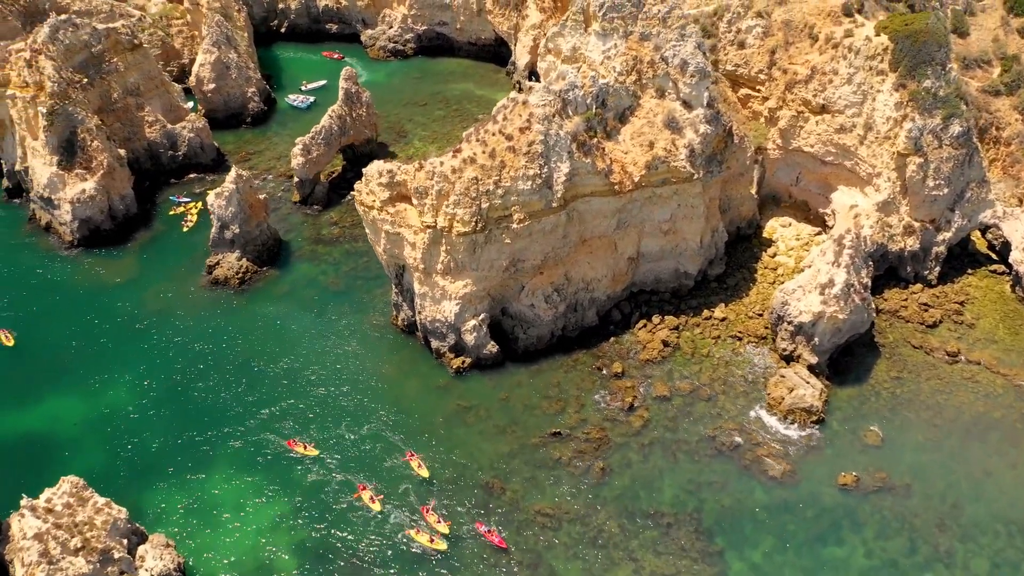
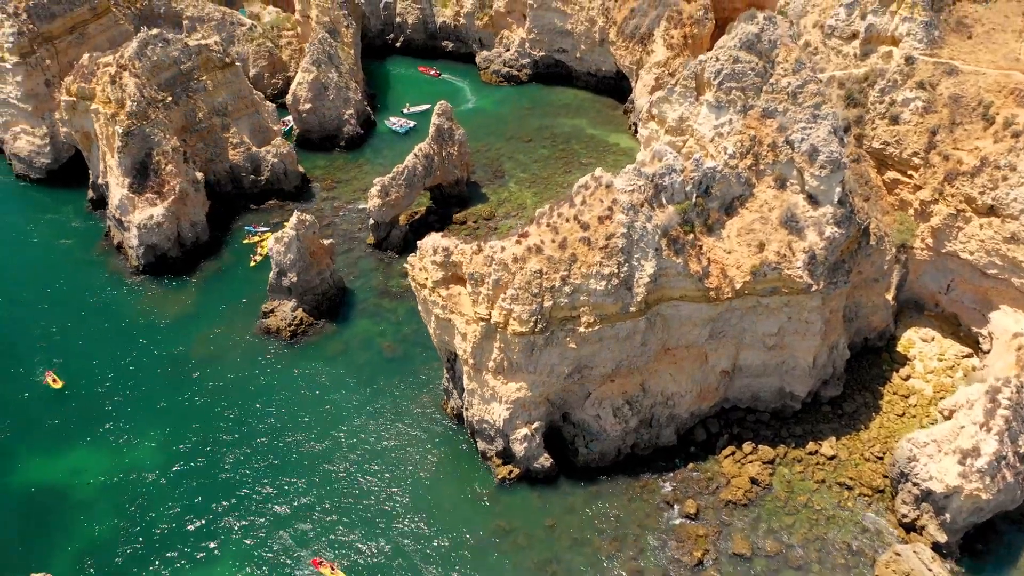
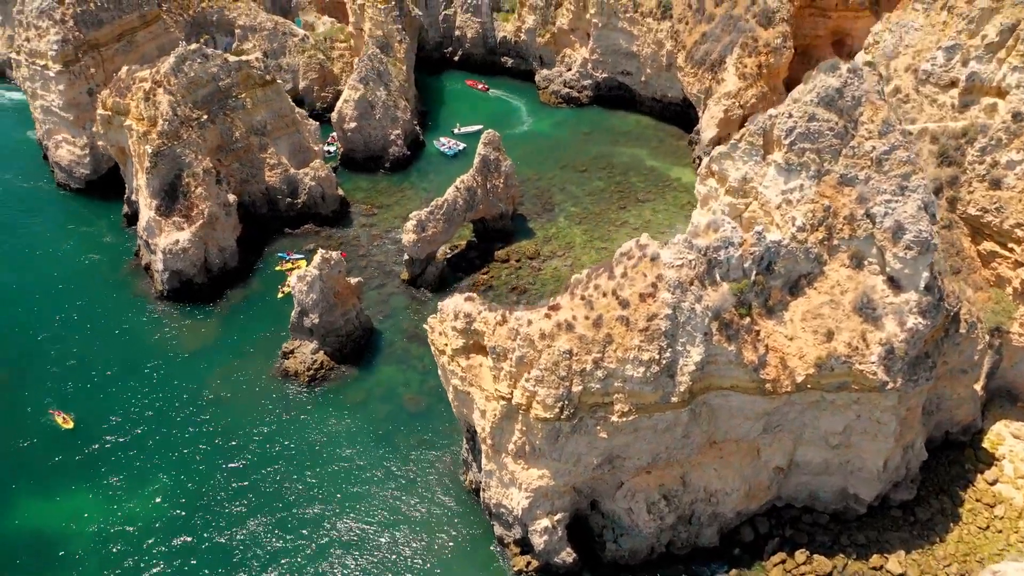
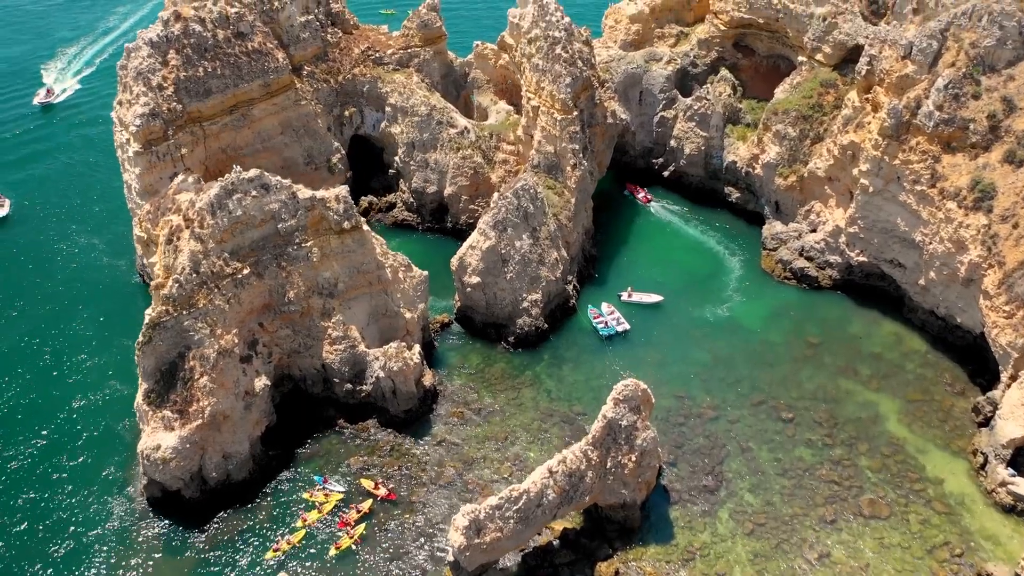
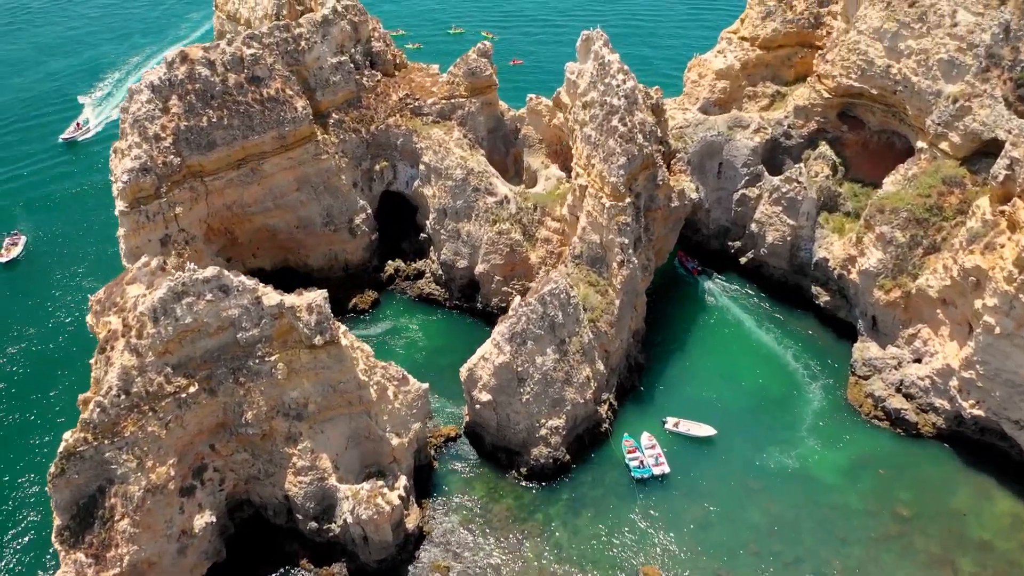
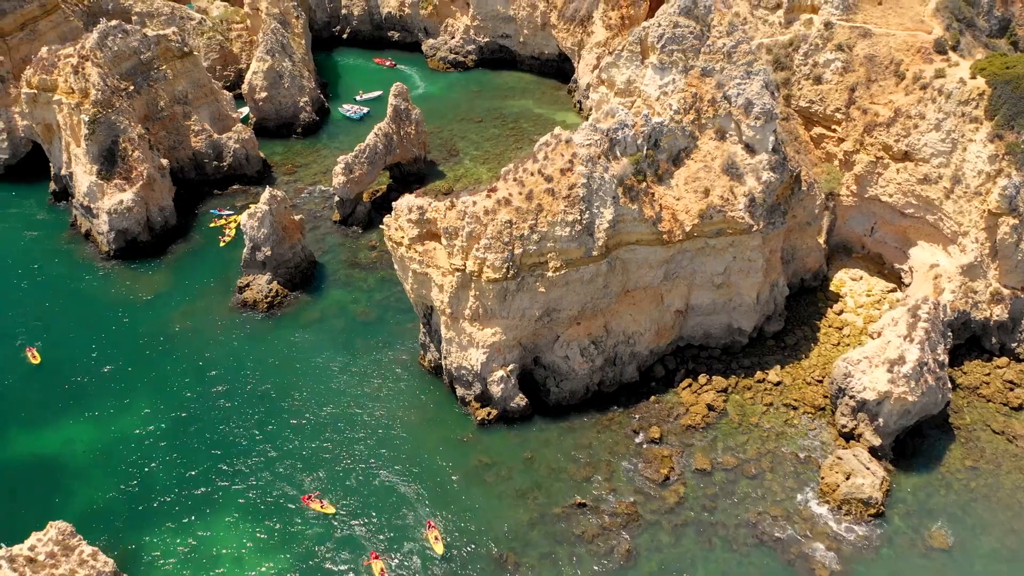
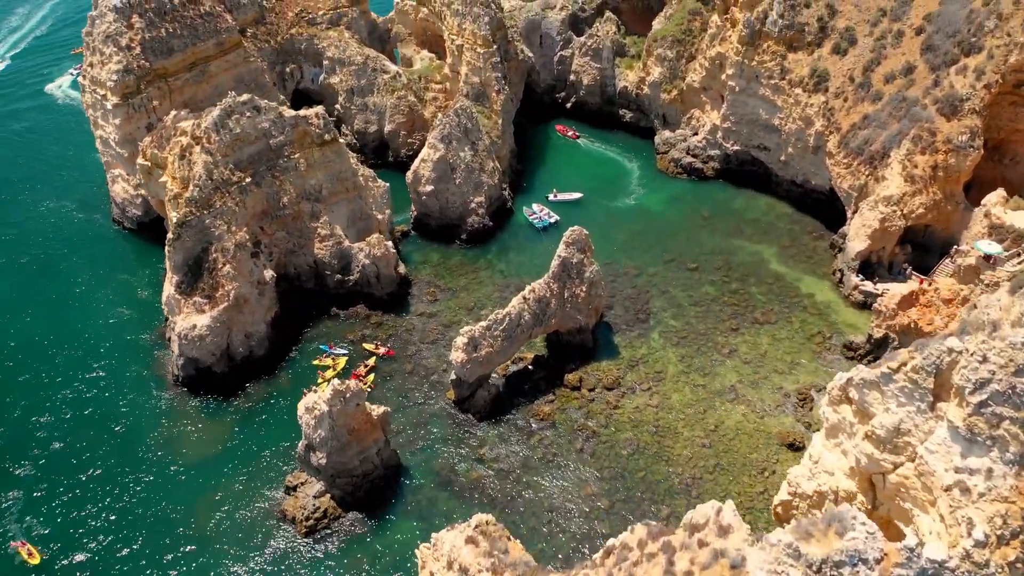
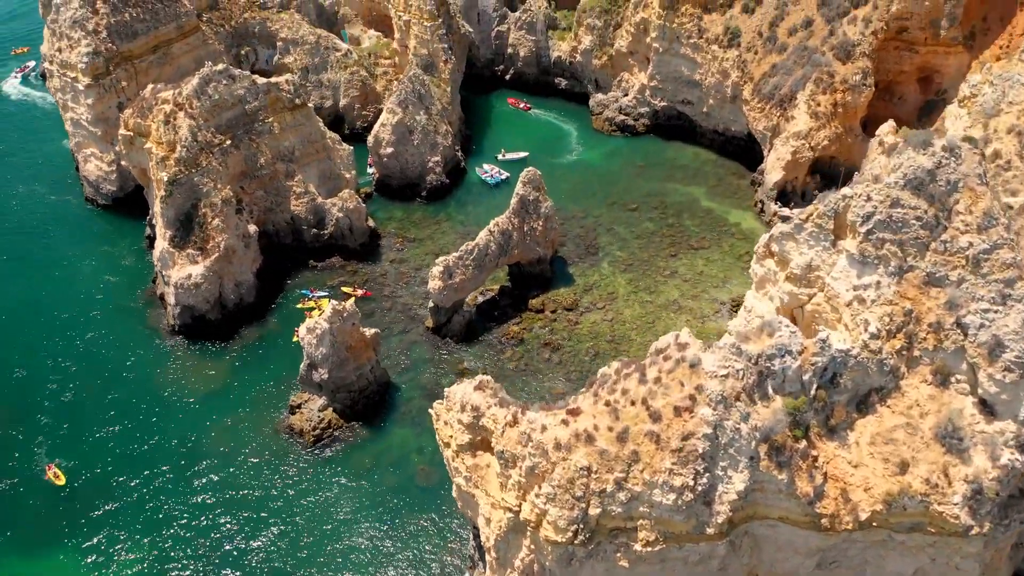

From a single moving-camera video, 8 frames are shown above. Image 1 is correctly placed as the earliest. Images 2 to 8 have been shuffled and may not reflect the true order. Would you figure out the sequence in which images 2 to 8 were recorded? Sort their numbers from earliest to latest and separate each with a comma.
6, 2, 3, 8, 7, 4, 5
